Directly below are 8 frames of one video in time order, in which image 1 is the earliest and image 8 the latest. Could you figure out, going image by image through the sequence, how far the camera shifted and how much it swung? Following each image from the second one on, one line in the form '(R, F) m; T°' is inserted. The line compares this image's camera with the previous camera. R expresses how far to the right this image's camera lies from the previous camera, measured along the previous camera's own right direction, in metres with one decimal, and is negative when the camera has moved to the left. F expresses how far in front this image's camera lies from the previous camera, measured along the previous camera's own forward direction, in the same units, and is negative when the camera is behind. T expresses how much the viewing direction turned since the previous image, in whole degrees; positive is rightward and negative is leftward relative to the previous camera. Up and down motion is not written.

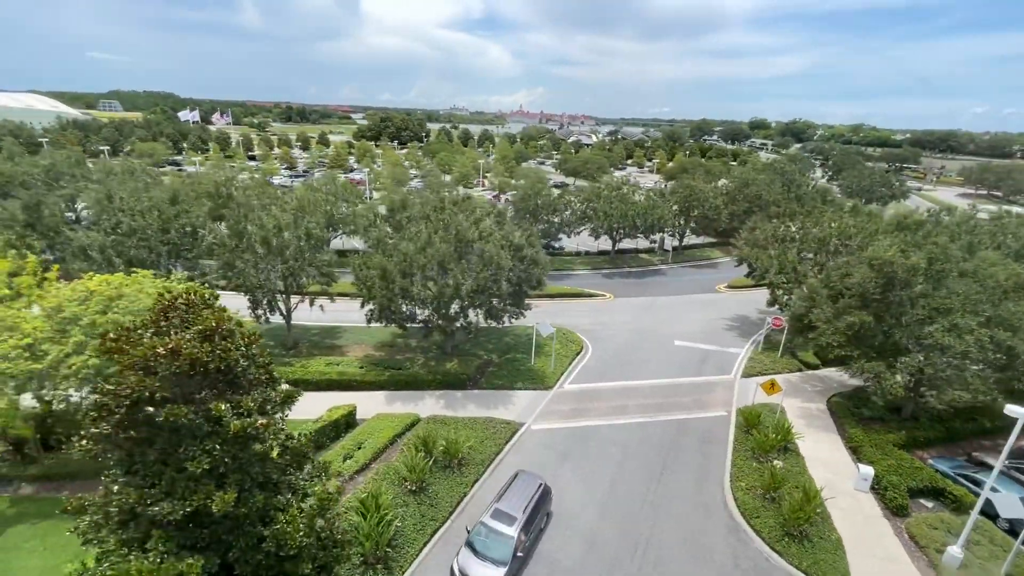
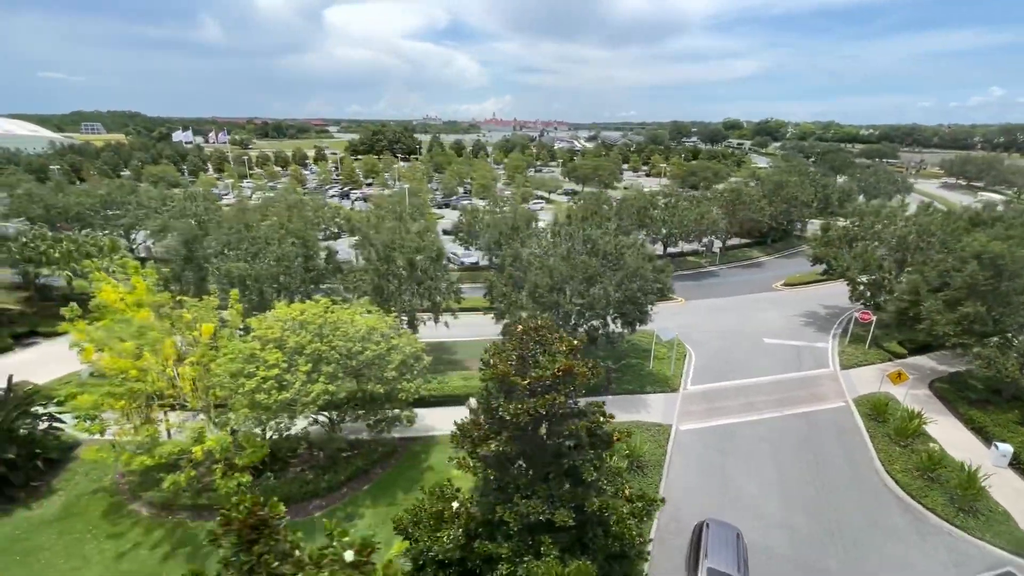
(-6.0, -0.7) m; +3°
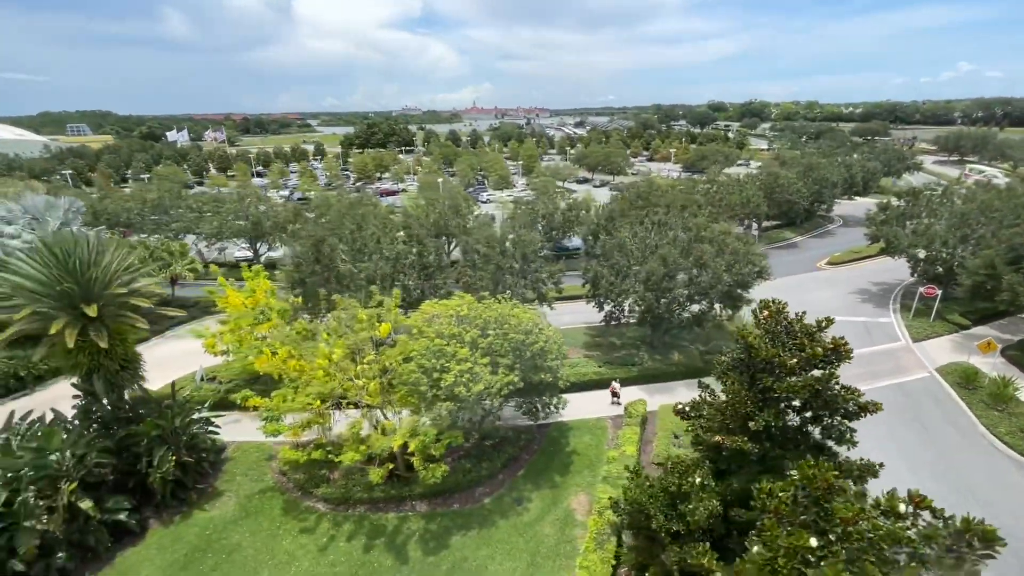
(-4.8, -0.5) m; +2°
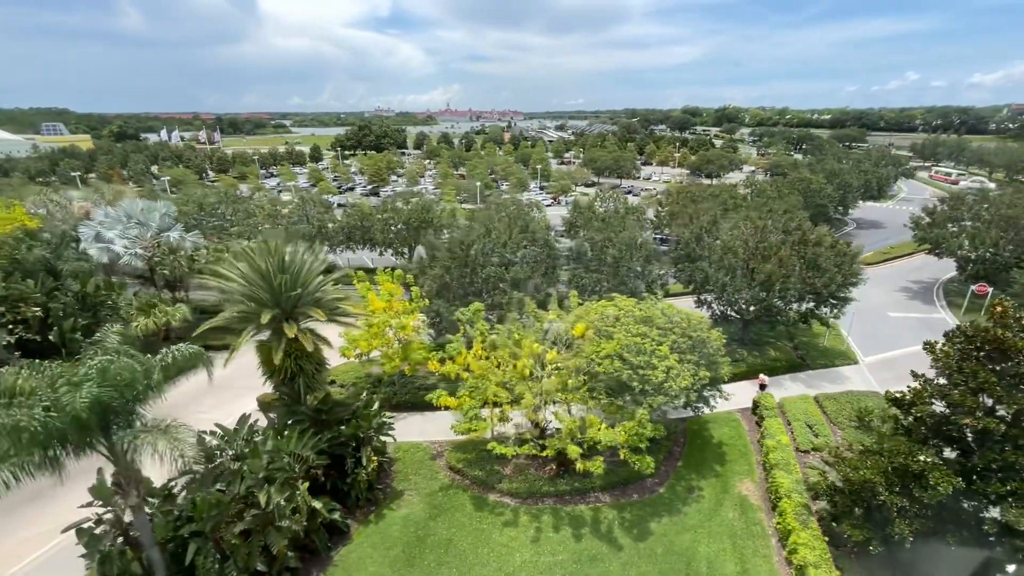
(-6.1, -0.5) m; +3°
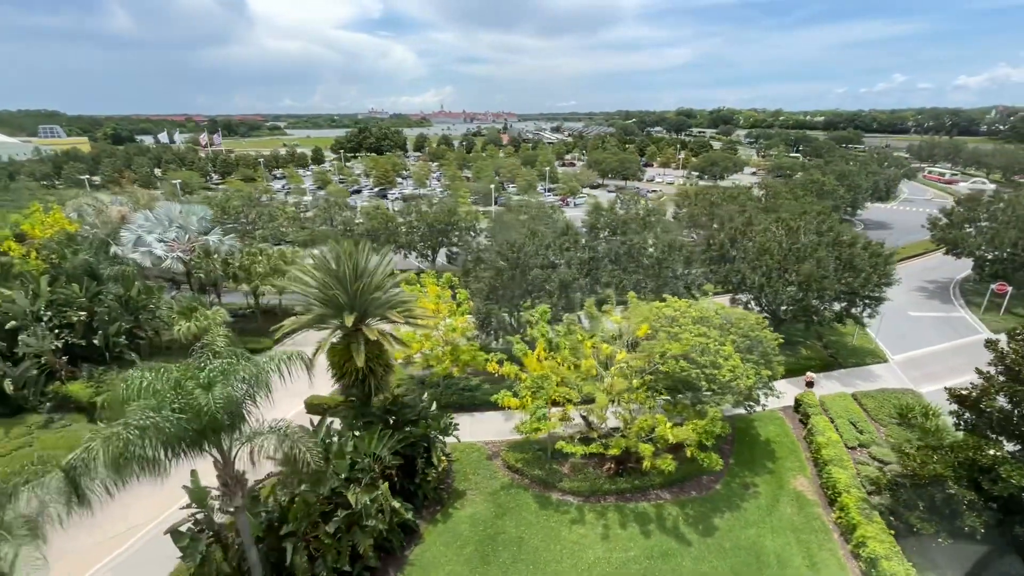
(-2.0, -0.2) m; +1°
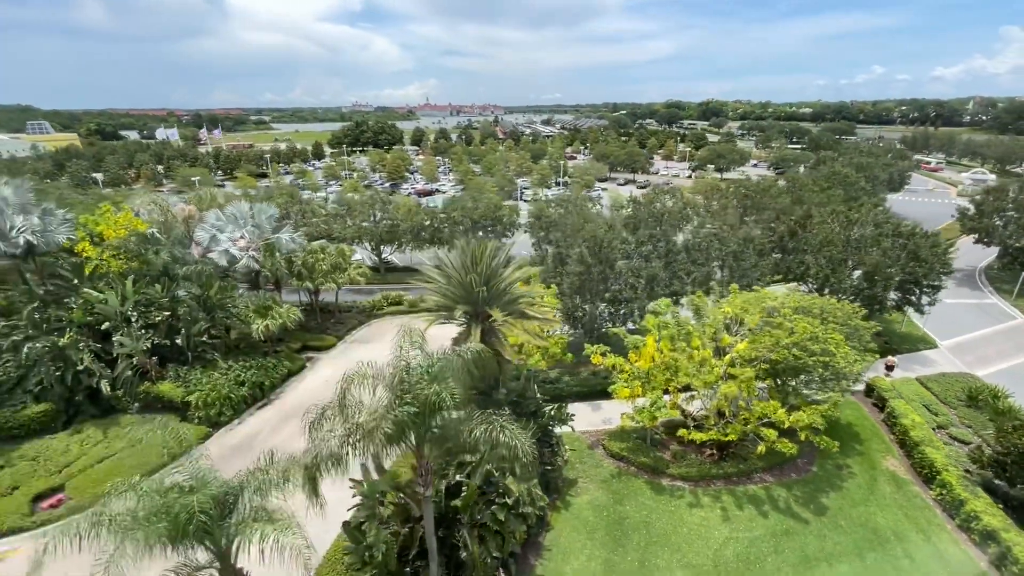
(-3.8, -0.3) m; +2°
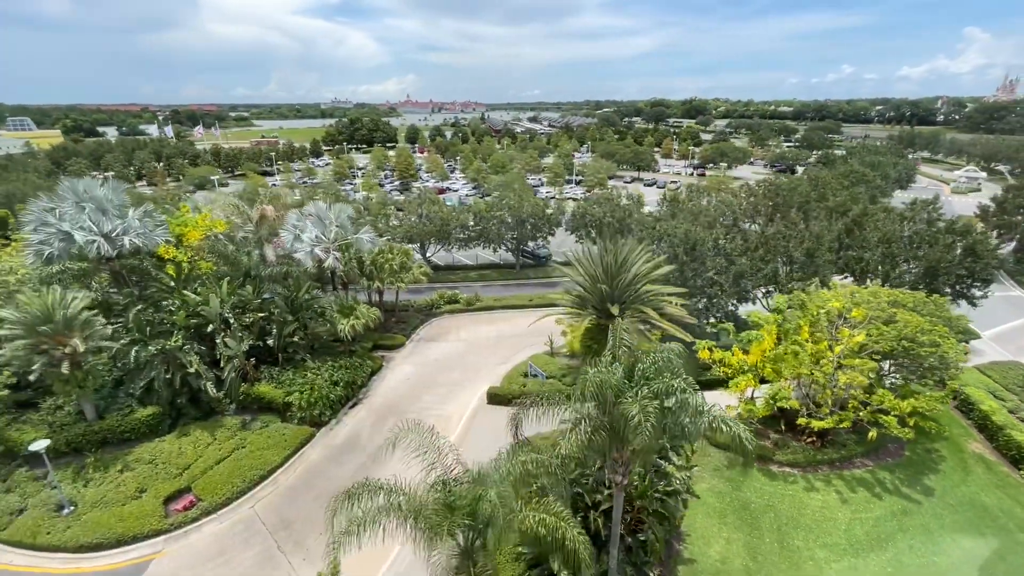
(-4.4, -0.4) m; +2°
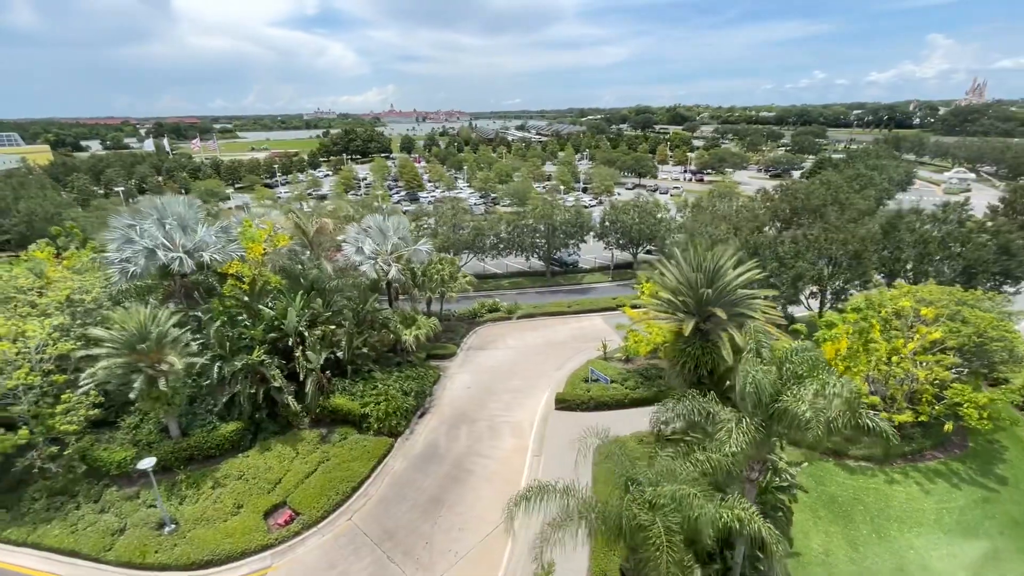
(-3.3, -0.3) m; +2°
